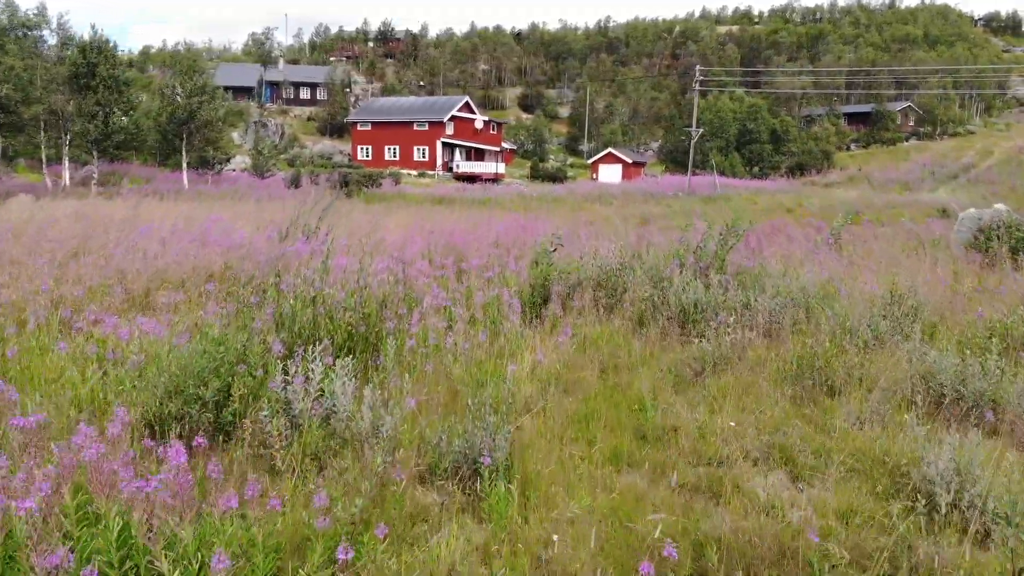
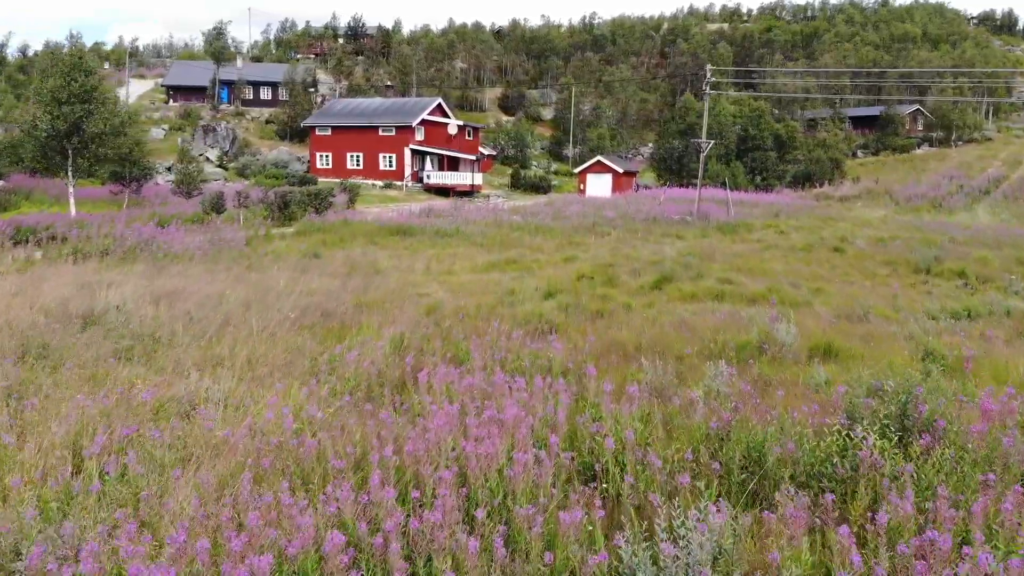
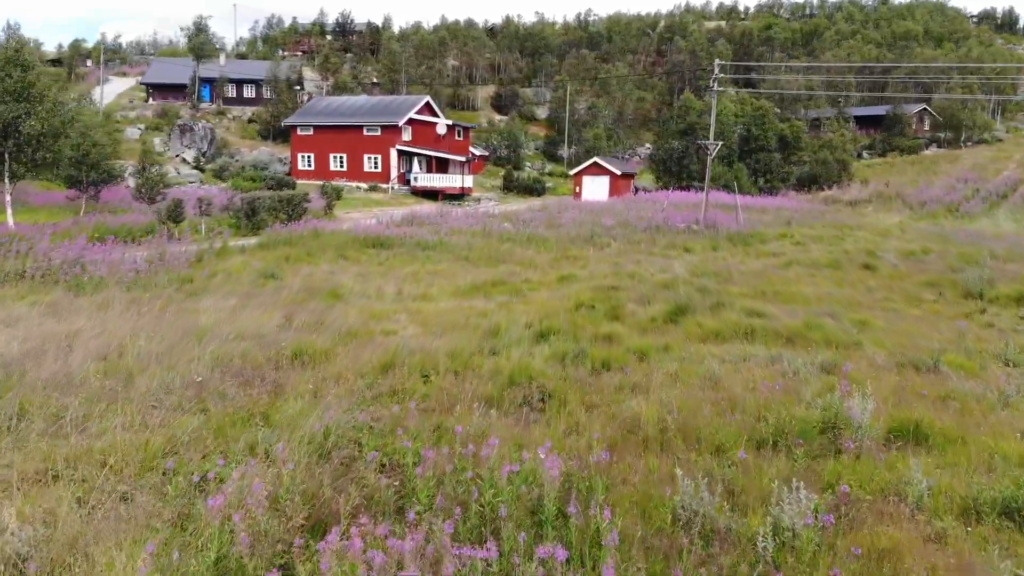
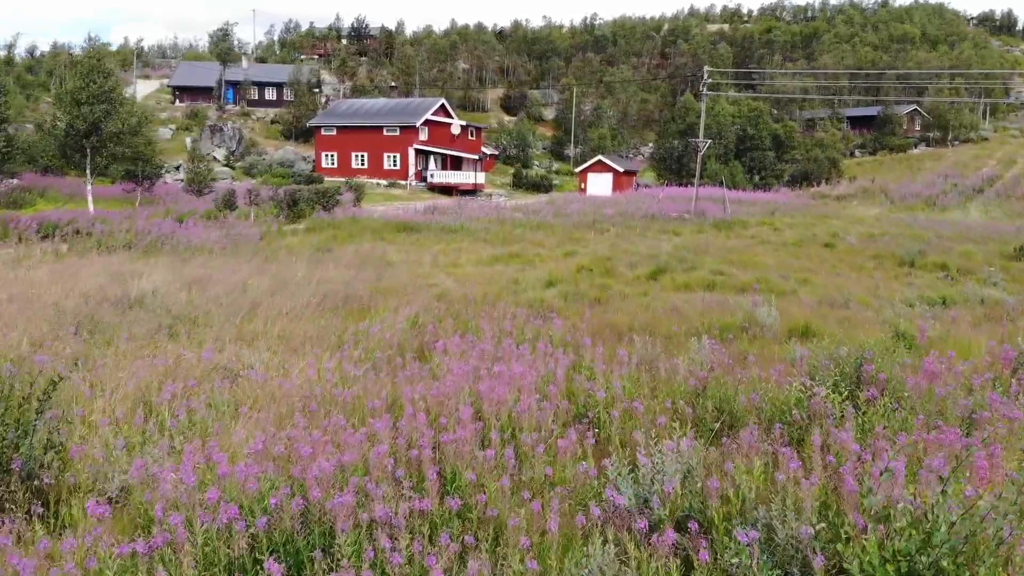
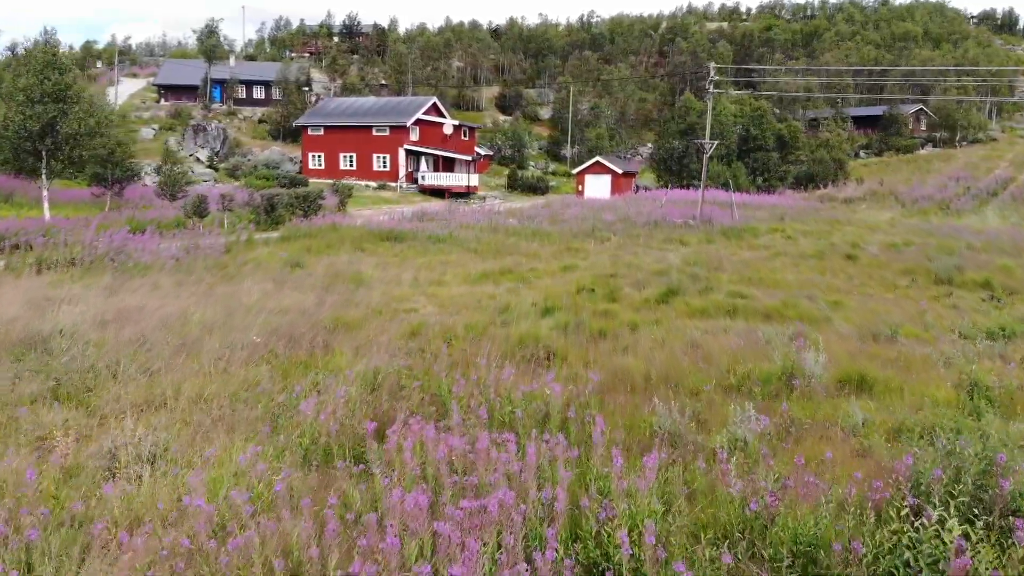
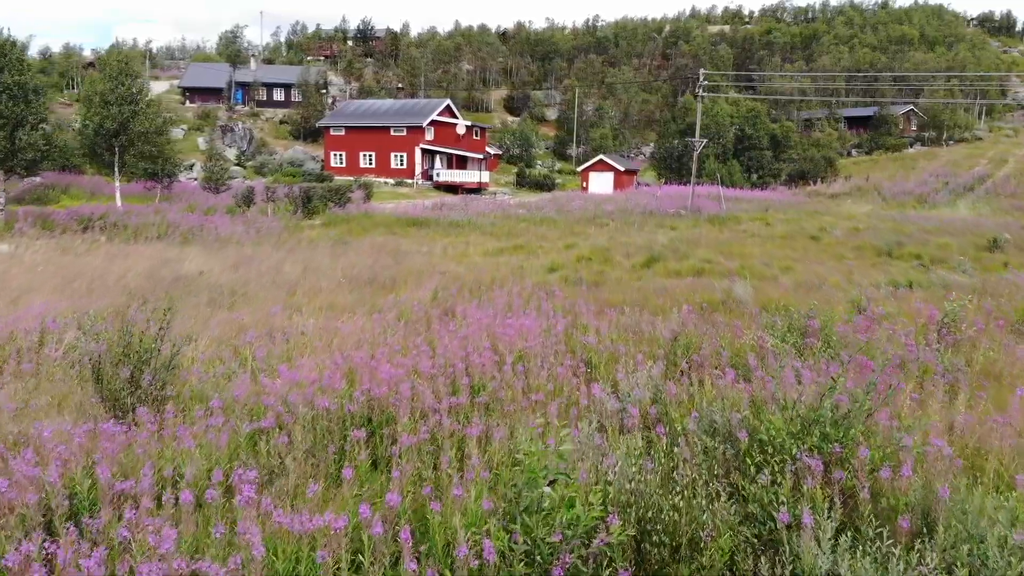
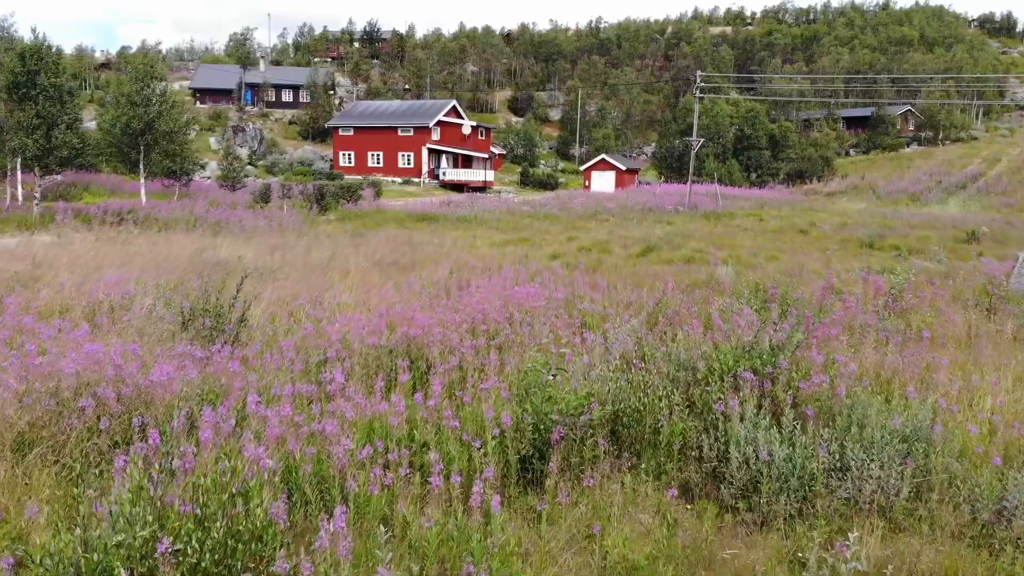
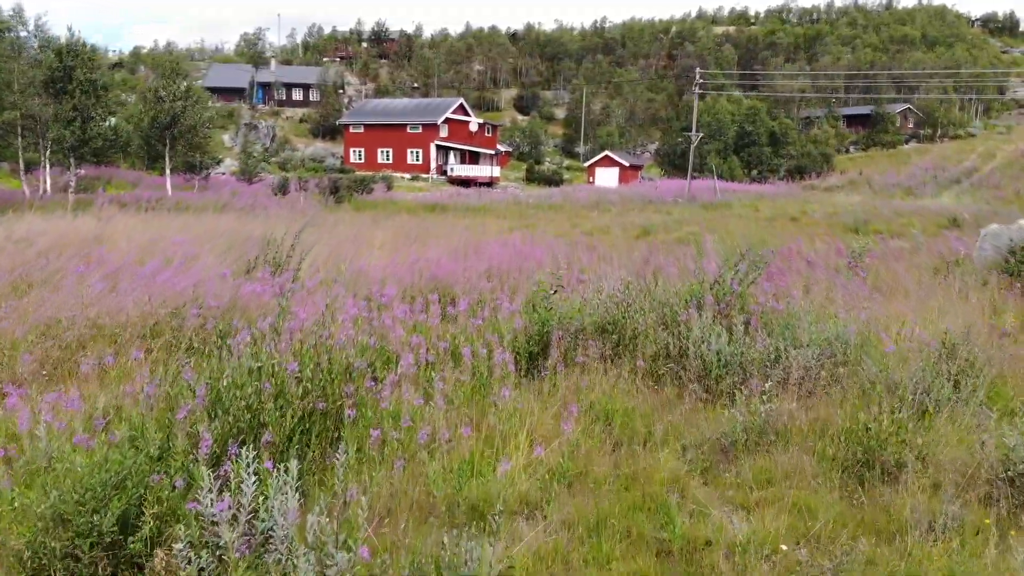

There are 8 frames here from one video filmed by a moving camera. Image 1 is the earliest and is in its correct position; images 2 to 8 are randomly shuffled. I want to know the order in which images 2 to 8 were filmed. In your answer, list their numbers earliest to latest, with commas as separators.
8, 7, 6, 4, 2, 5, 3
